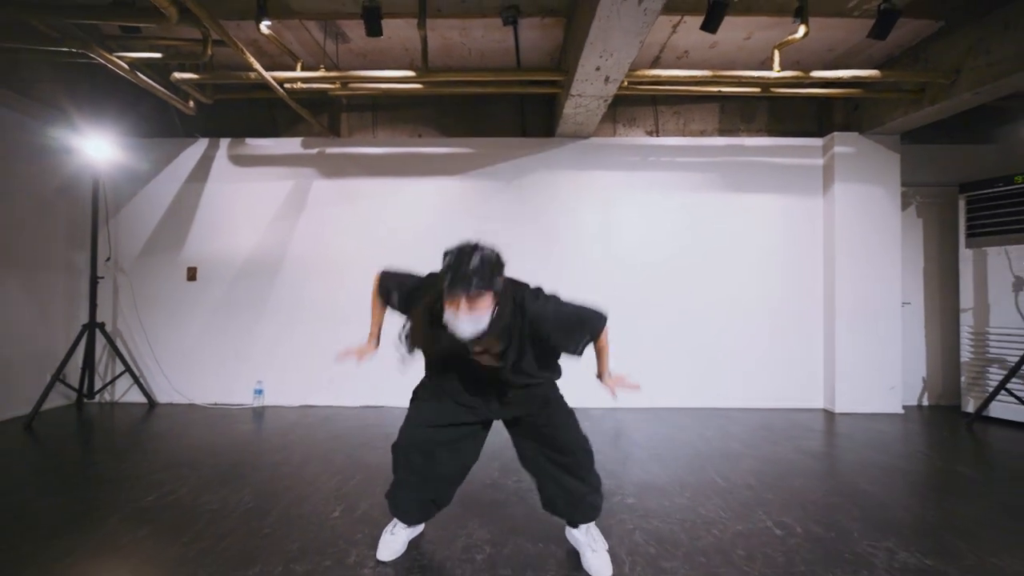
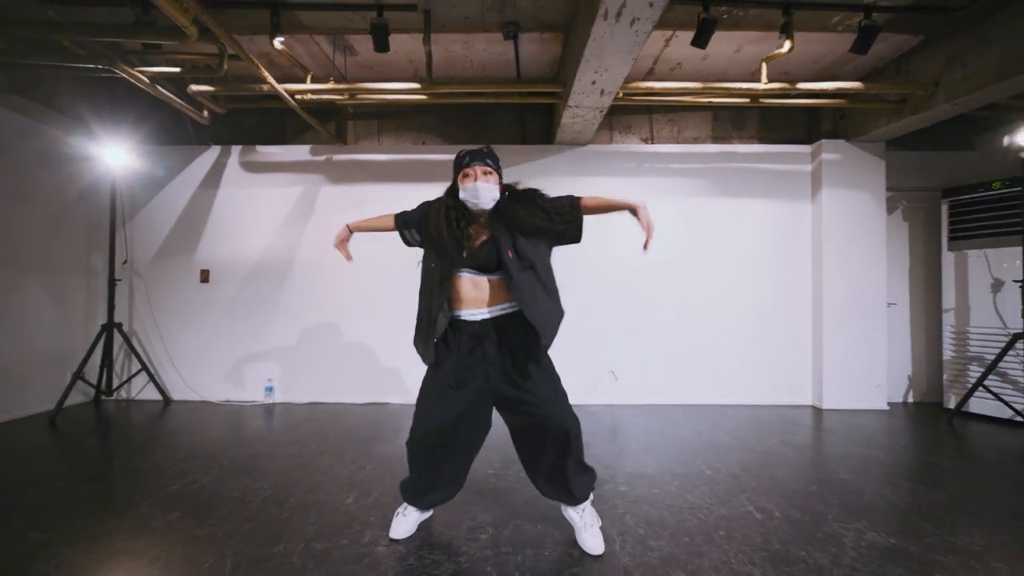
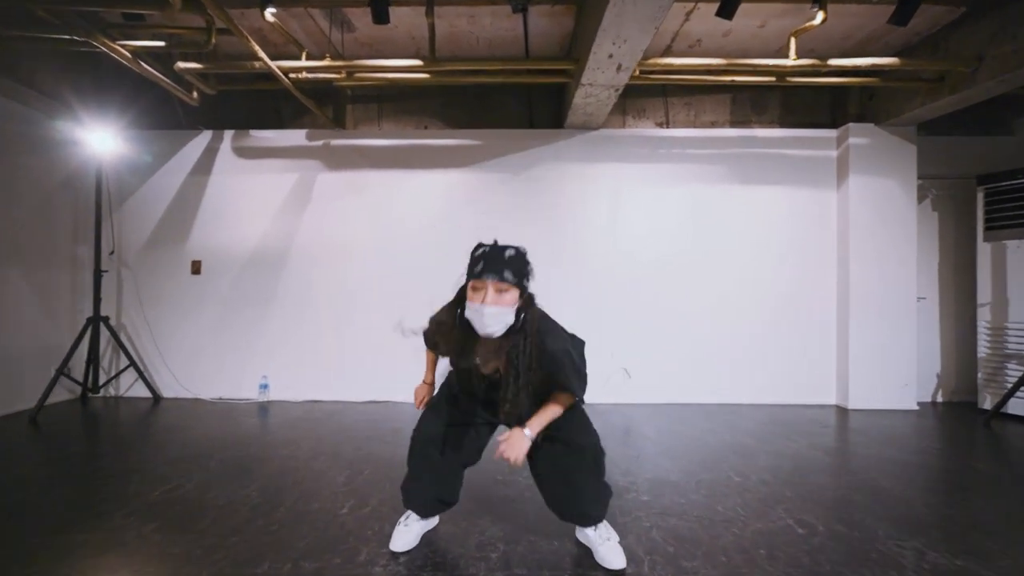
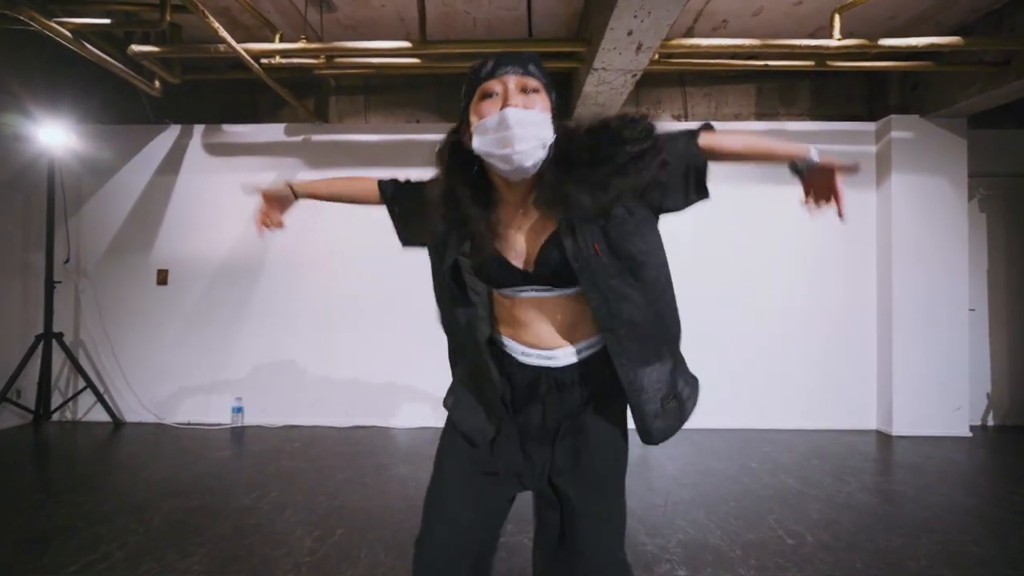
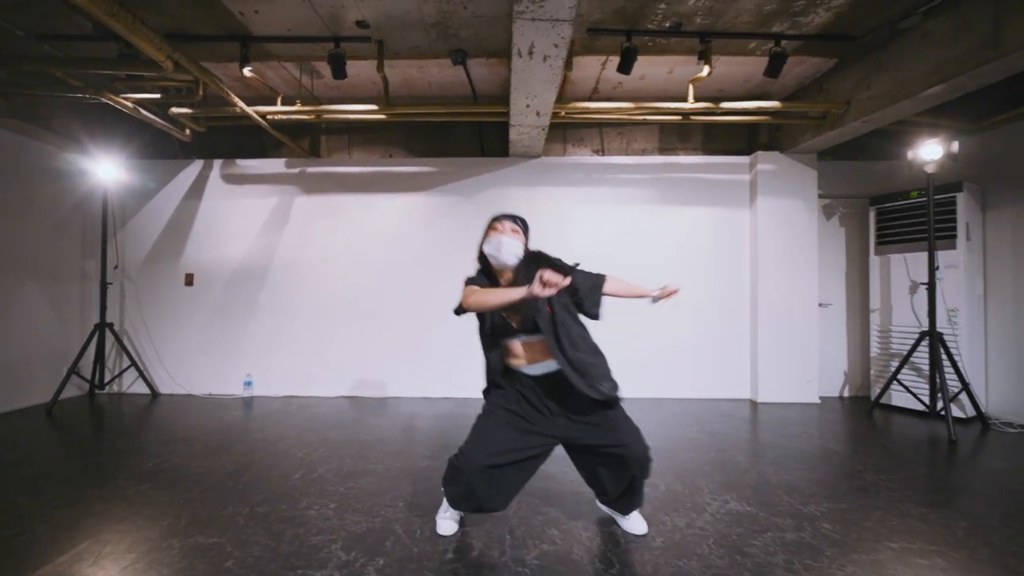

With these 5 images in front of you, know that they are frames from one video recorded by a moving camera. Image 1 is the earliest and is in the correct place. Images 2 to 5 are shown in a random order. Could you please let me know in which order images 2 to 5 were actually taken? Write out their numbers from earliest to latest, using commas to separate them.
2, 3, 4, 5
